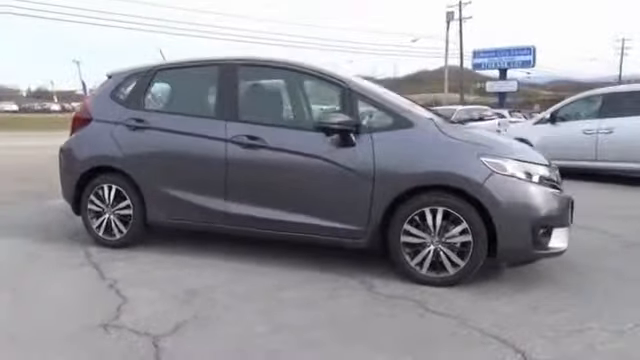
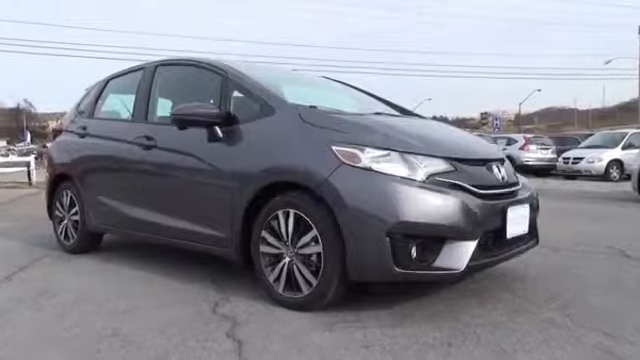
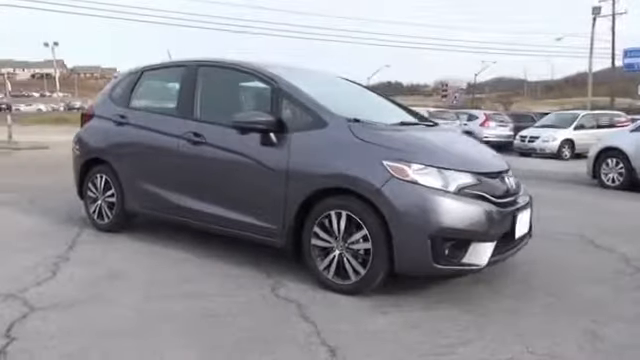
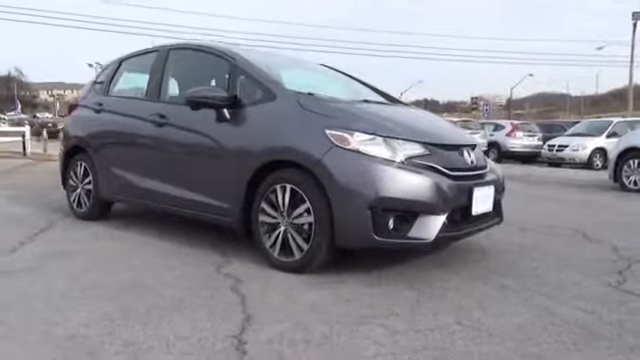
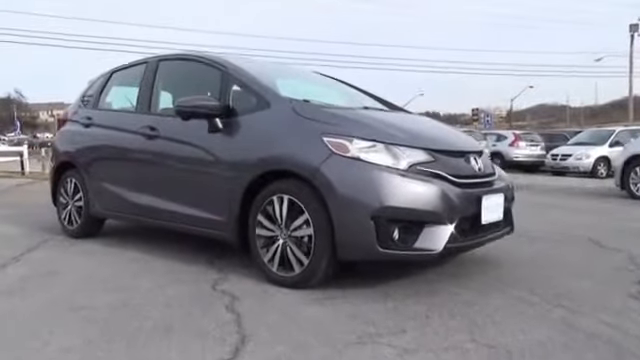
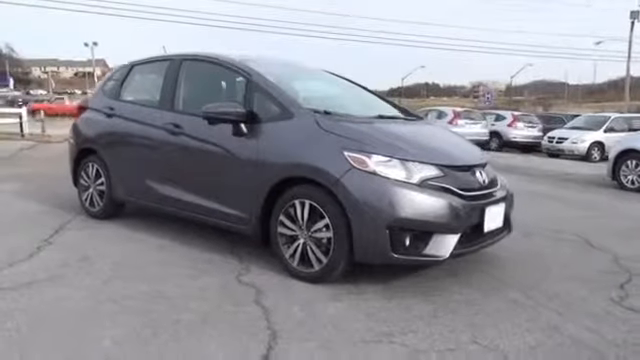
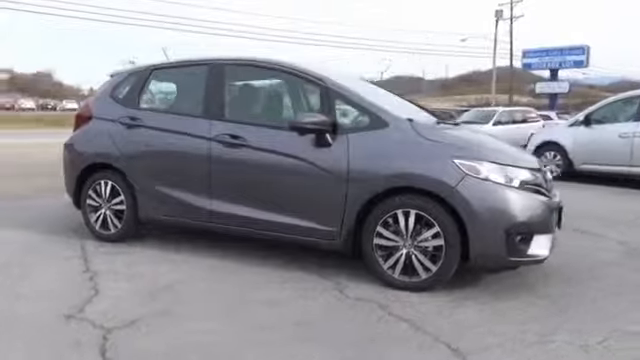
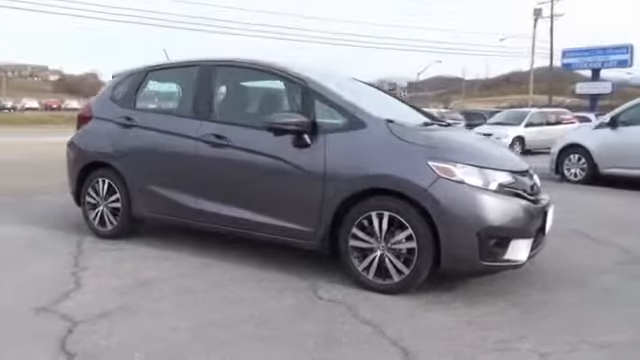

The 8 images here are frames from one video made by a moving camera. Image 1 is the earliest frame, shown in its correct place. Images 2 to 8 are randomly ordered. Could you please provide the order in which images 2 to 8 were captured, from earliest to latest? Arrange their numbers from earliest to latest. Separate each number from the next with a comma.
7, 8, 3, 6, 4, 5, 2
